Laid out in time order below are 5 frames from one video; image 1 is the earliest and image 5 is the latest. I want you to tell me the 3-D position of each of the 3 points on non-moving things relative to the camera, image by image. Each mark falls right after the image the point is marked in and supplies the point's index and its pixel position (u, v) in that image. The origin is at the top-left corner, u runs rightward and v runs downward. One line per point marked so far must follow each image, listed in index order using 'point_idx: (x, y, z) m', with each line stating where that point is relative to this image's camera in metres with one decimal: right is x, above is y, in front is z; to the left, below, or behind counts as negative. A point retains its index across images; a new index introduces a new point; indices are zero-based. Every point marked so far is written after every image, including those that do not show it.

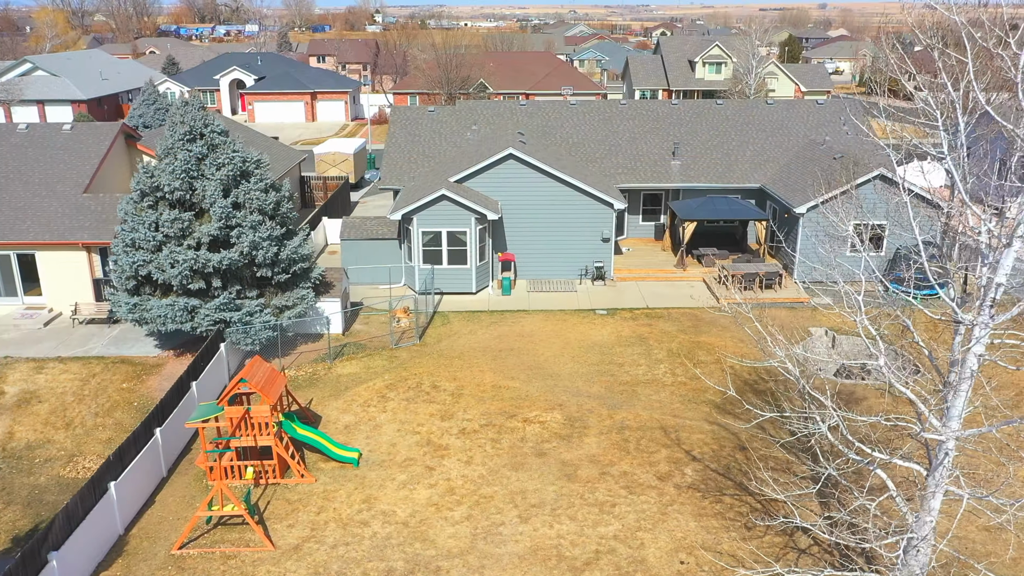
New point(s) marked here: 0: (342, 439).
0: (-4.3, -3.8, +15.8) m
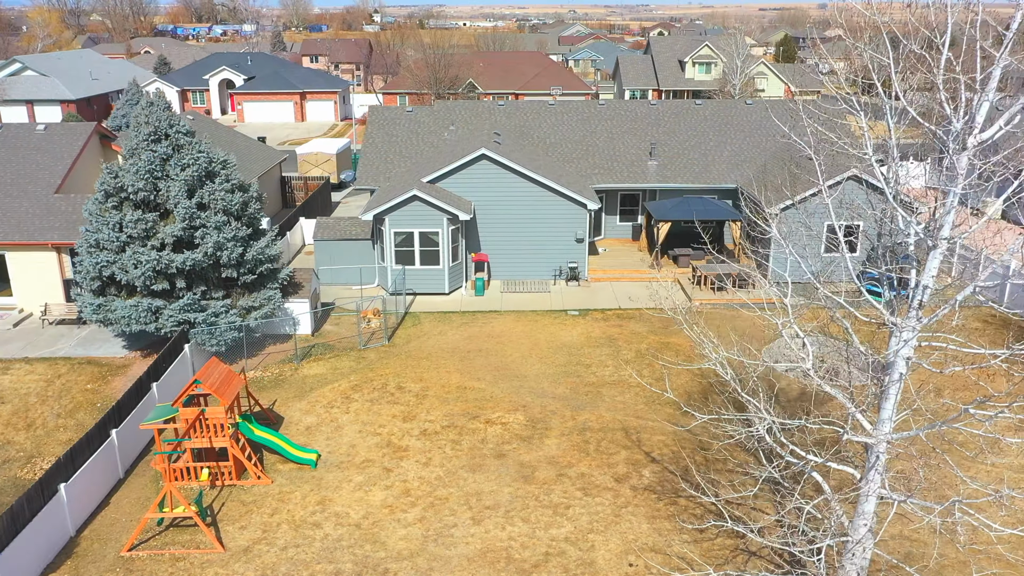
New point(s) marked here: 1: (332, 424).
0: (-5.3, -3.8, +15.7) m
1: (-4.7, -3.6, +16.3) m
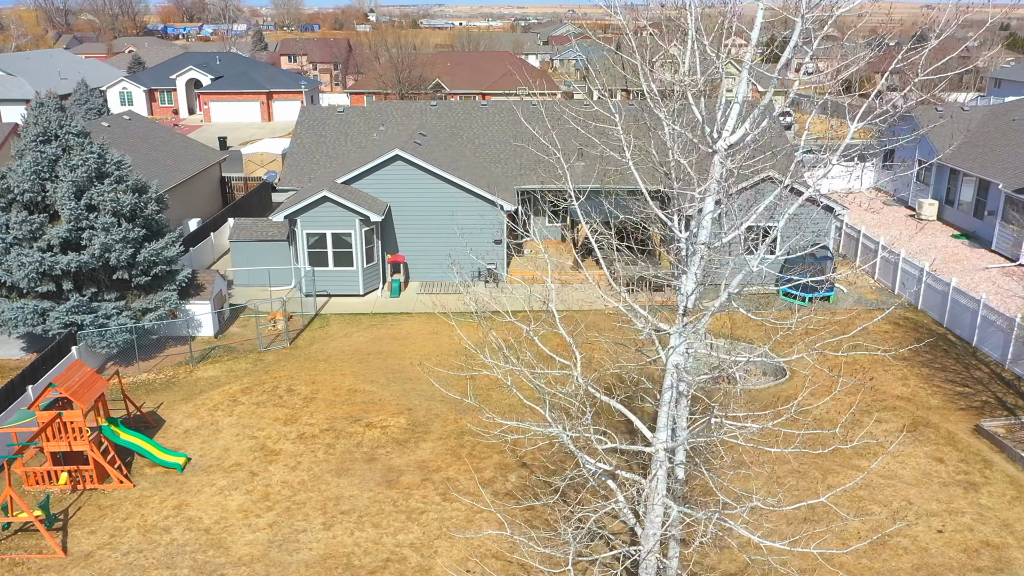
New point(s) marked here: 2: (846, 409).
0: (-8.4, -3.9, +15.6) m
1: (-7.8, -3.6, +16.2) m
2: (+8.8, -3.2, +16.5) m
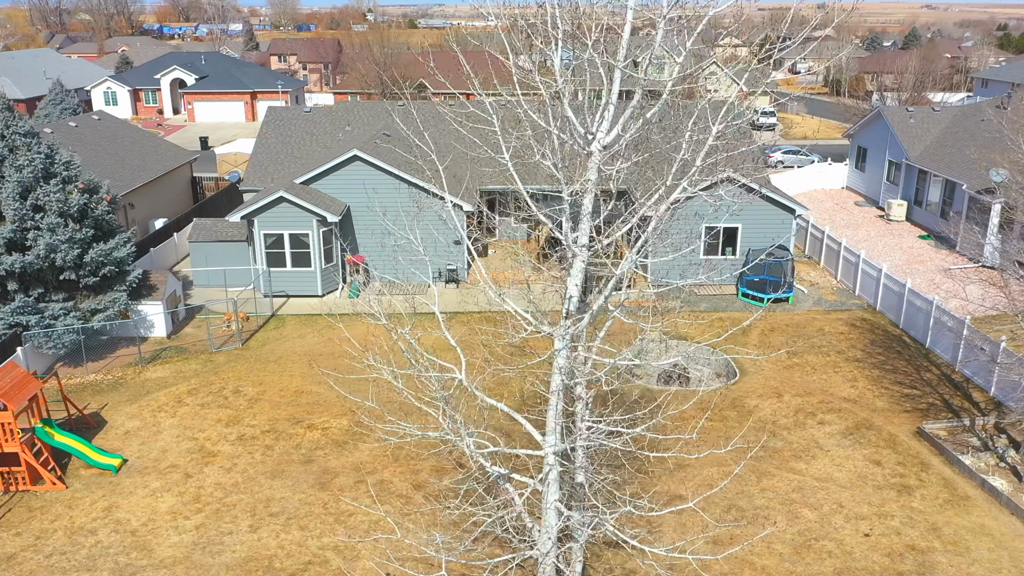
0: (-9.9, -3.9, +15.6) m
1: (-9.3, -3.6, +16.2) m
2: (+7.3, -3.3, +16.4) m
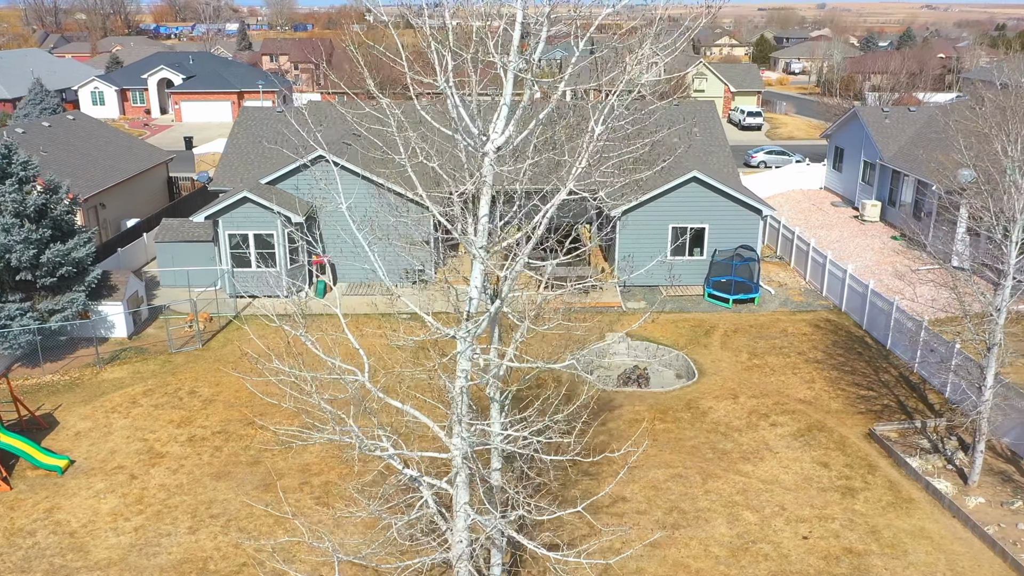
0: (-11.1, -3.9, +15.5) m
1: (-10.5, -3.7, +16.1) m
2: (+6.1, -3.3, +16.4) m
